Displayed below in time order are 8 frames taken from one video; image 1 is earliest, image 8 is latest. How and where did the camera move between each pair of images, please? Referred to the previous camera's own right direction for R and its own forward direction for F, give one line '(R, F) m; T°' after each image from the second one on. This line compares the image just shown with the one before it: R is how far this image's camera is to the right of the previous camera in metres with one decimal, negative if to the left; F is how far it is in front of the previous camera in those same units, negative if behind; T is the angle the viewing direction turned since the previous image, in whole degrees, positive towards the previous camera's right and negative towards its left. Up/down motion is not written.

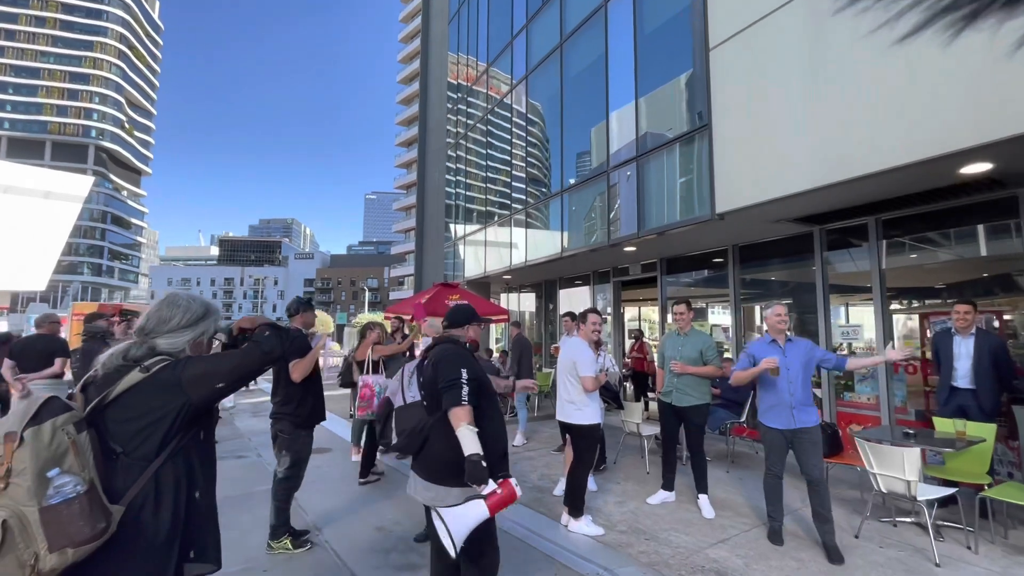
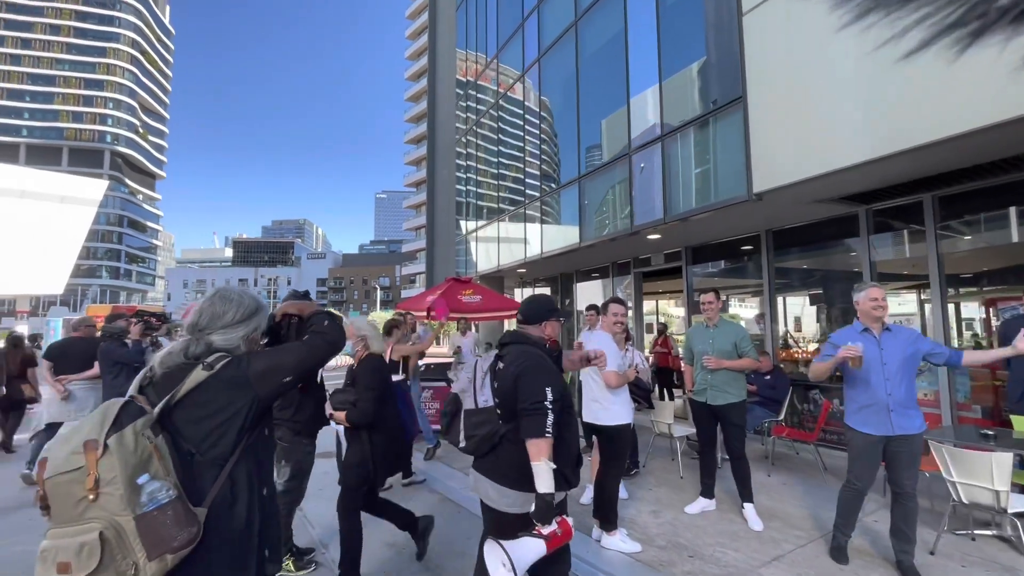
(-0.1, +0.4) m; -1°
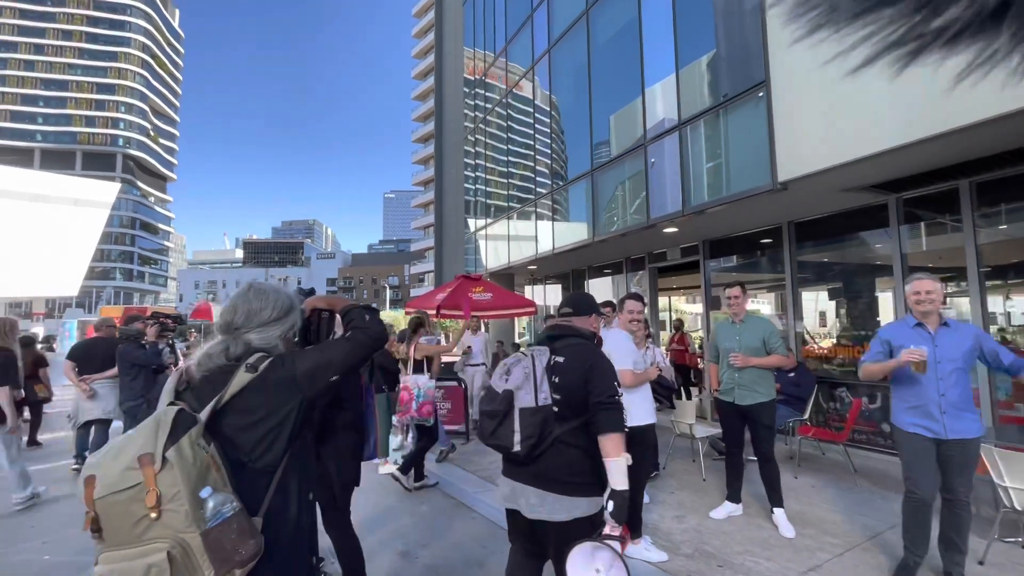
(-0.1, +0.2) m; -1°
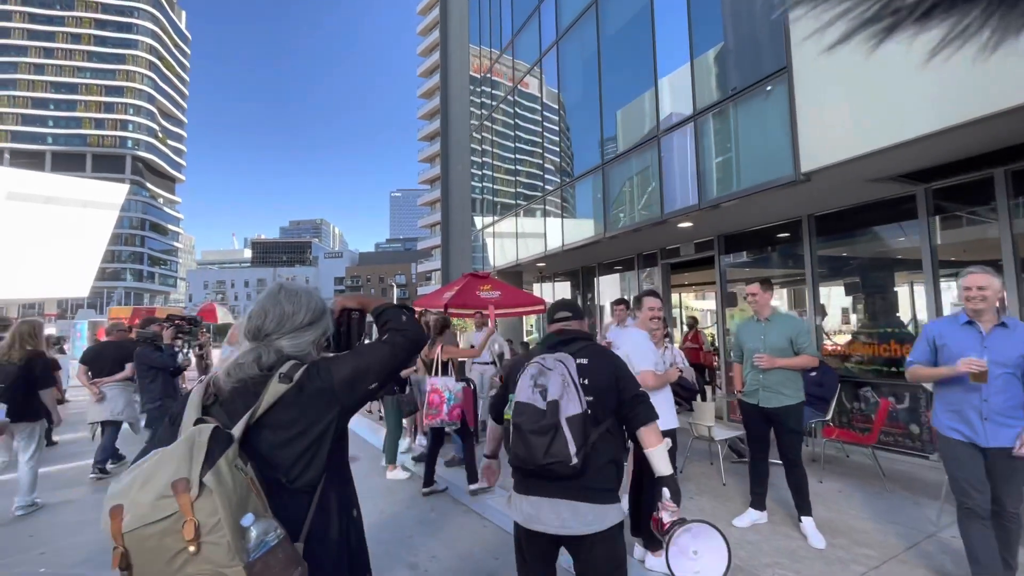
(0.0, +0.2) m; -1°
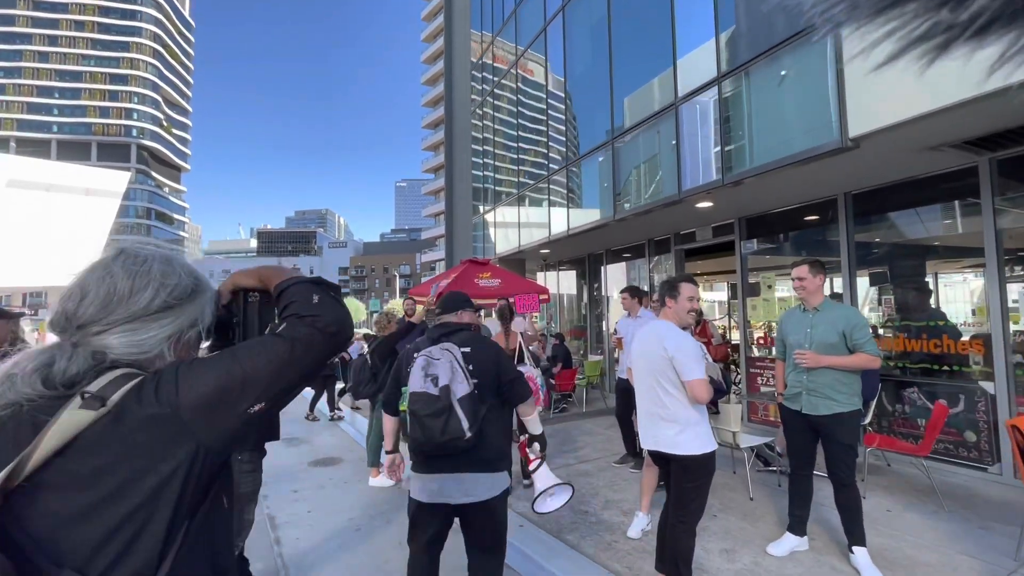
(+0.1, +0.6) m; -1°
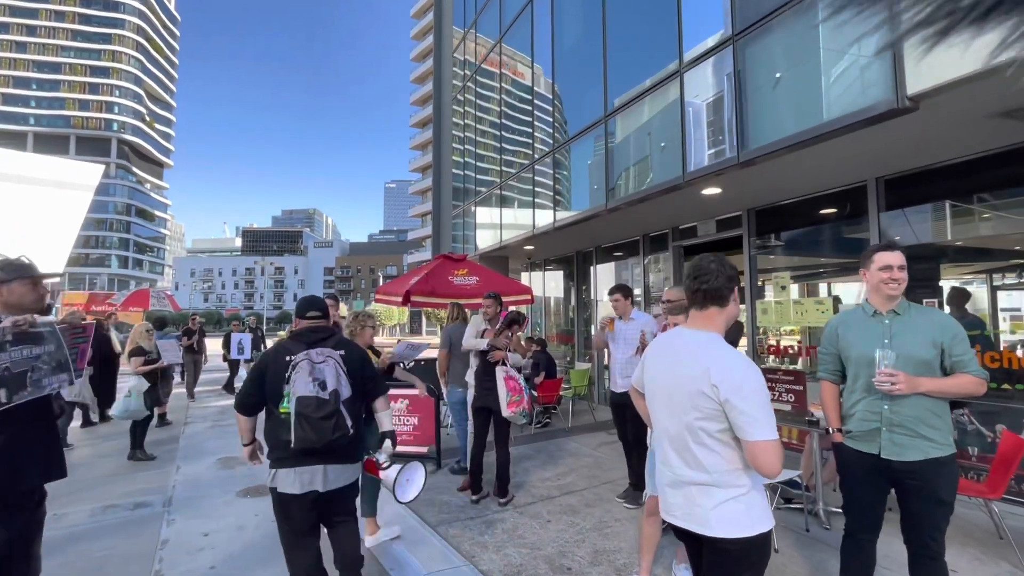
(+0.1, +0.9) m; +1°
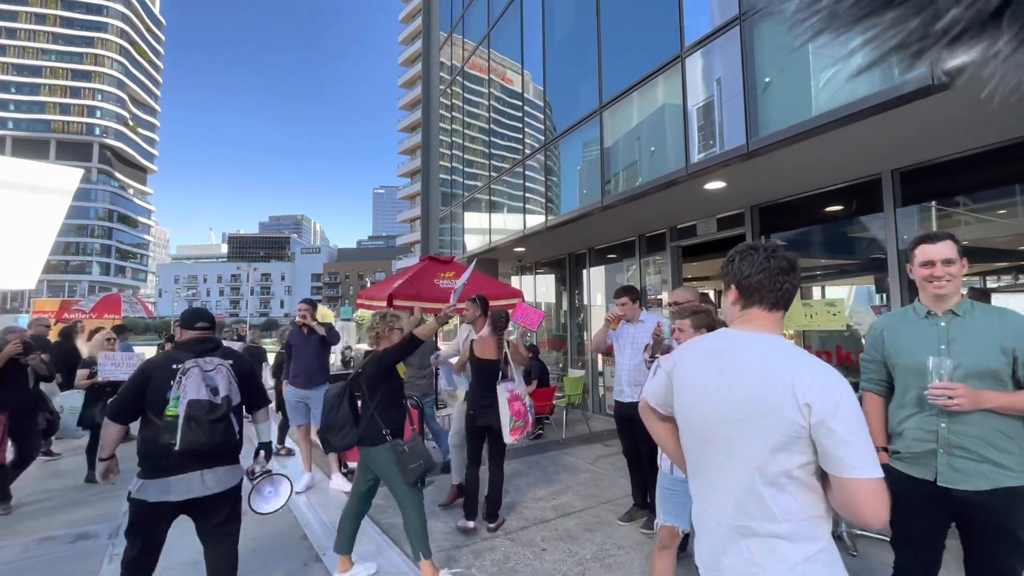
(0.0, +0.4) m; +1°
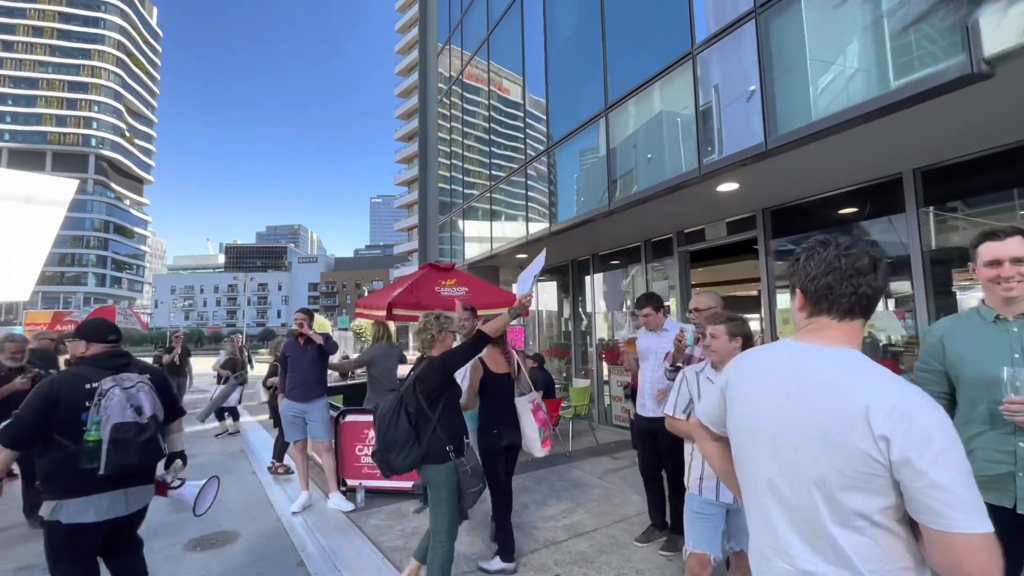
(-0.1, +0.2) m; 0°
